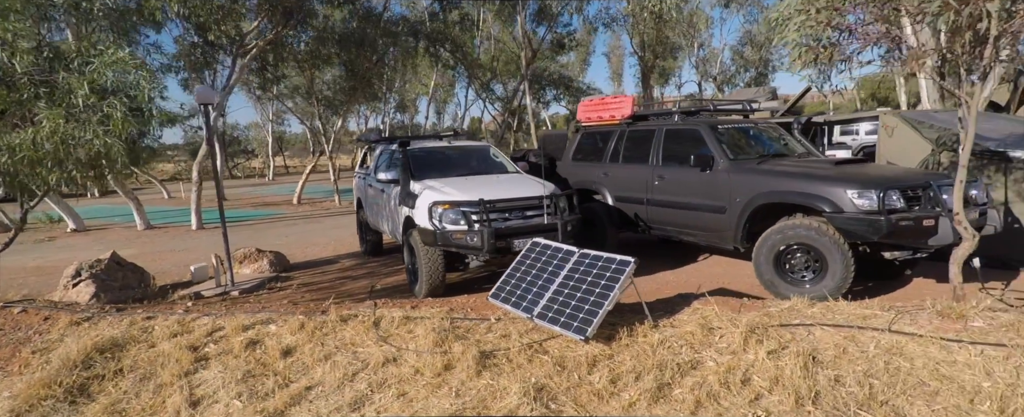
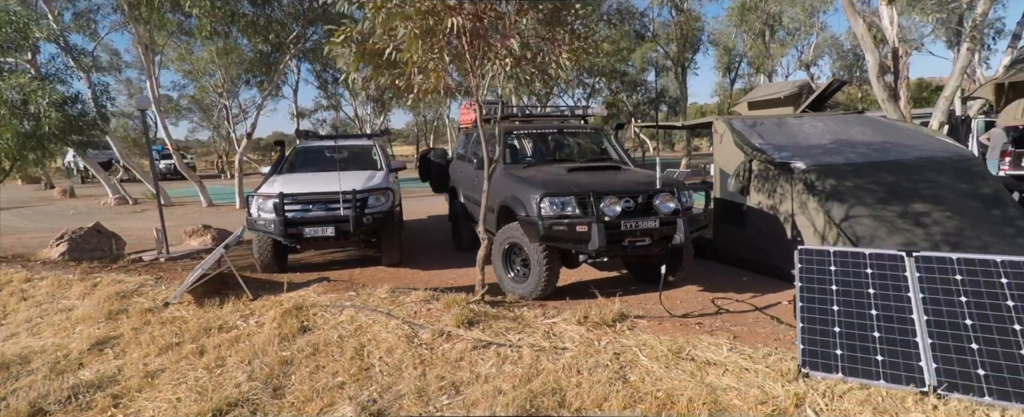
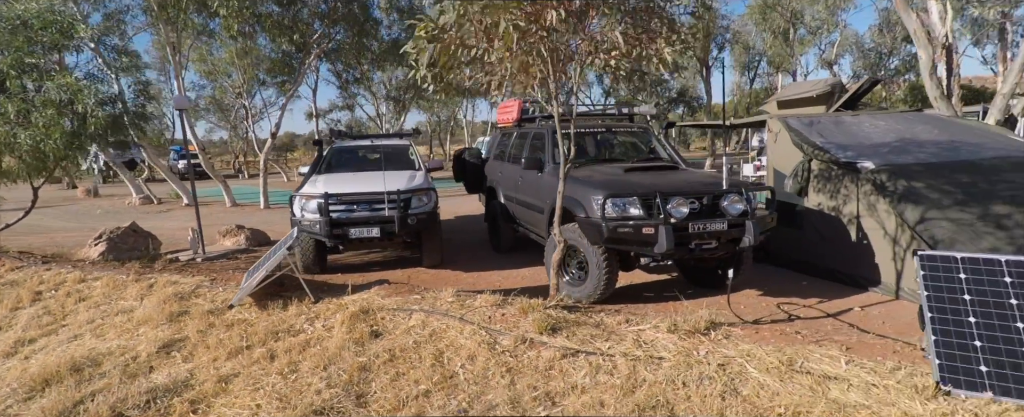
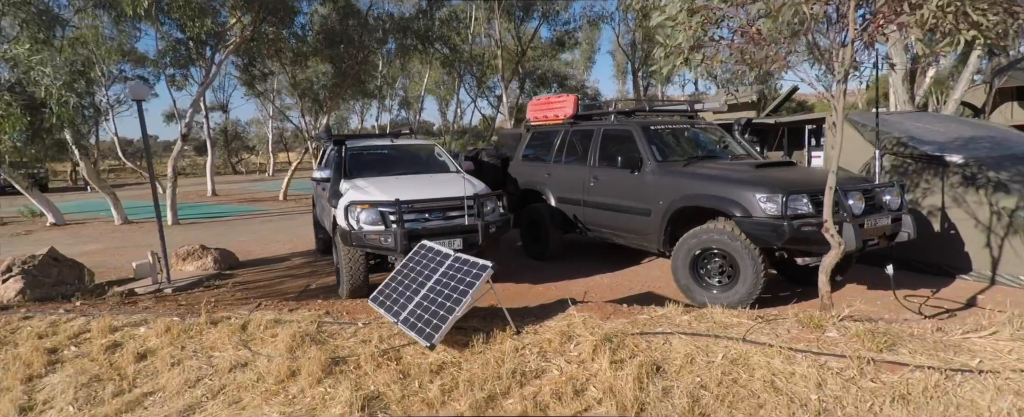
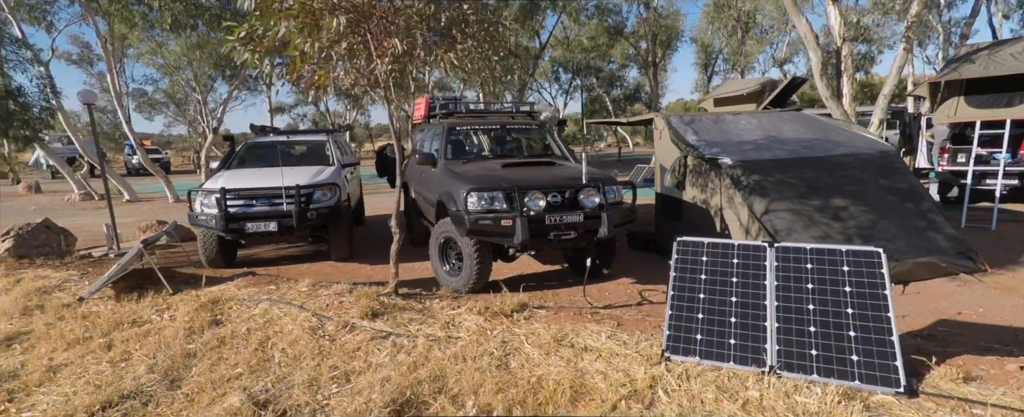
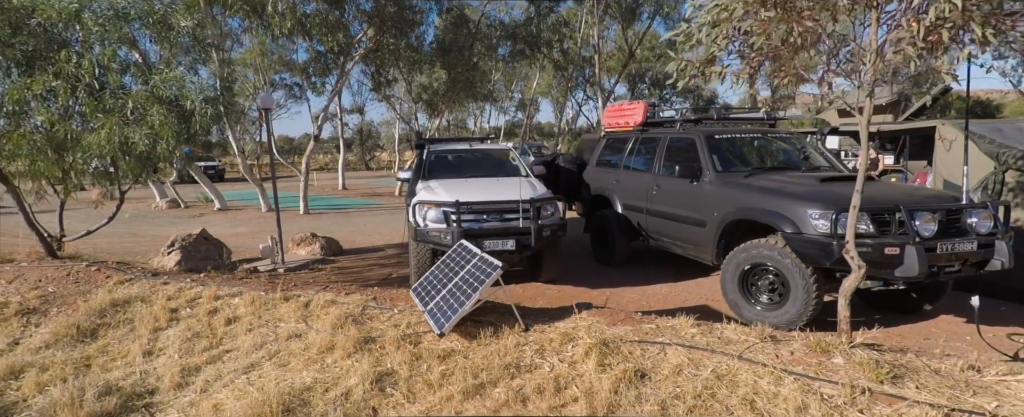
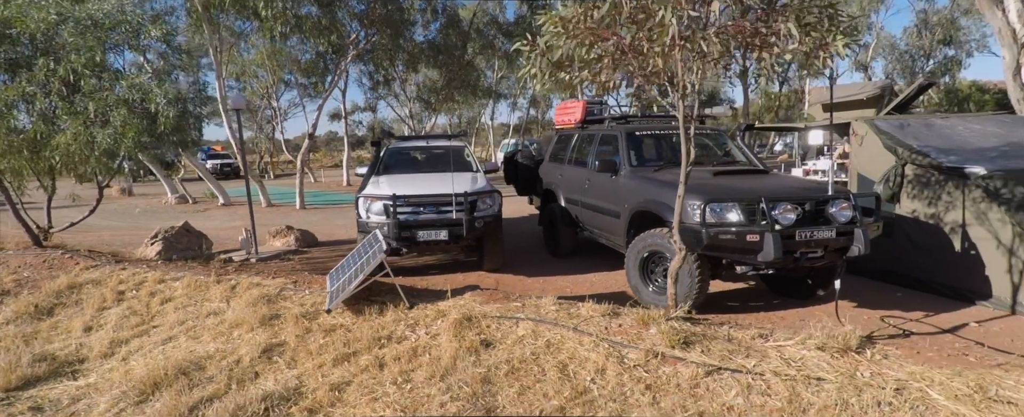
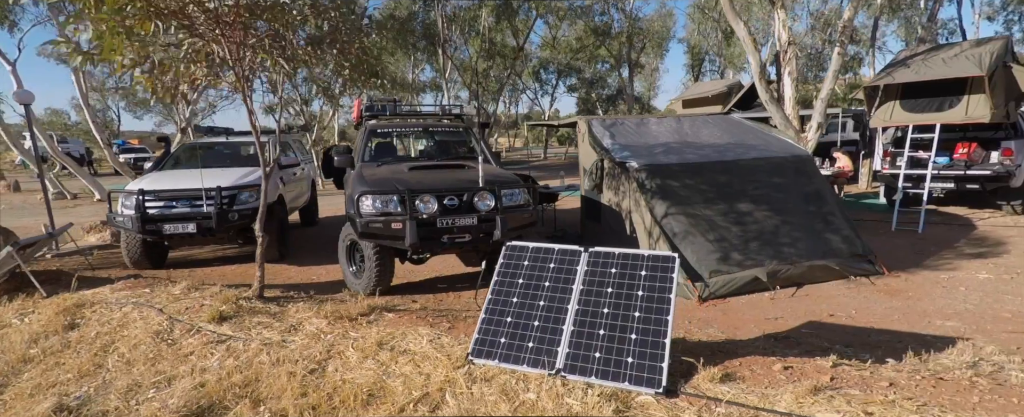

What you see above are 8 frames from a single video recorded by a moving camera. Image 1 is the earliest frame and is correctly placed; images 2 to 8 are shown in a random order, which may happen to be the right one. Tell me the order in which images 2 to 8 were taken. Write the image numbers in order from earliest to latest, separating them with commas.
4, 6, 7, 3, 2, 5, 8
